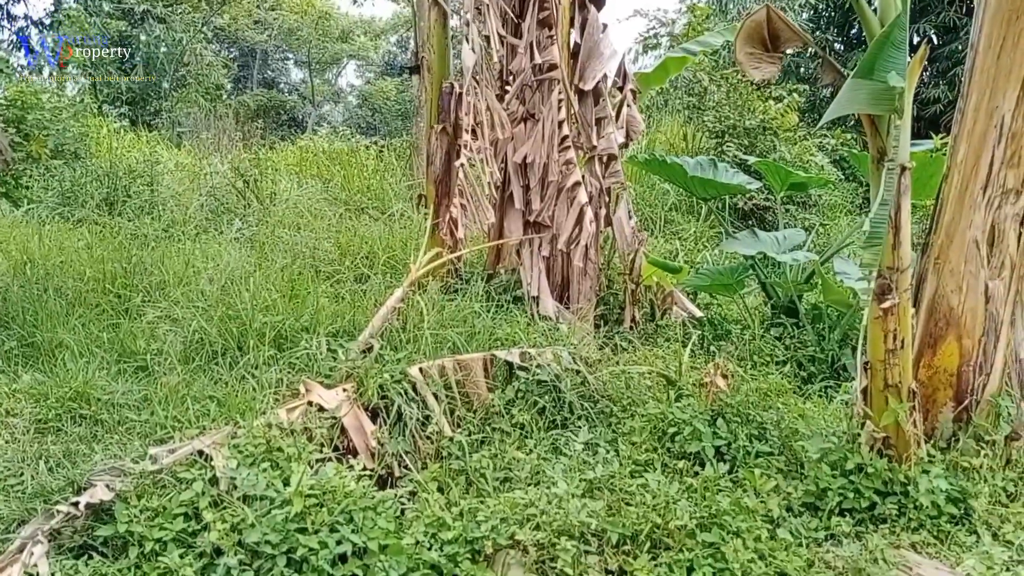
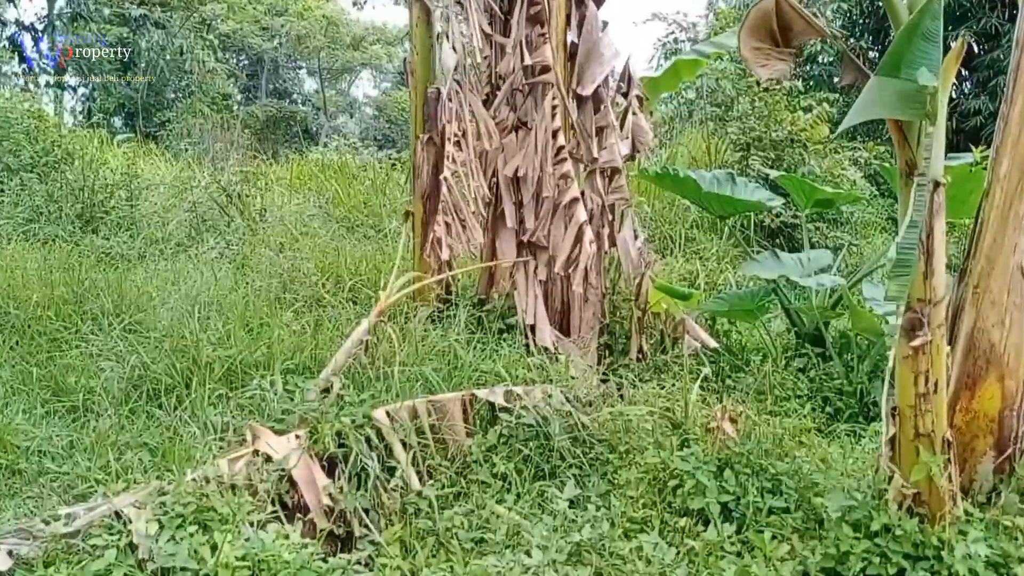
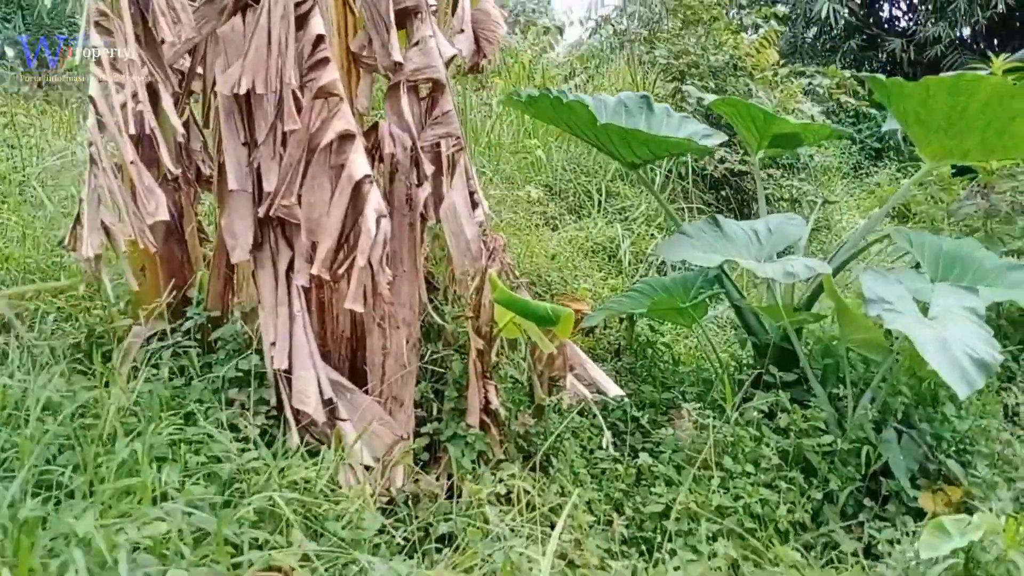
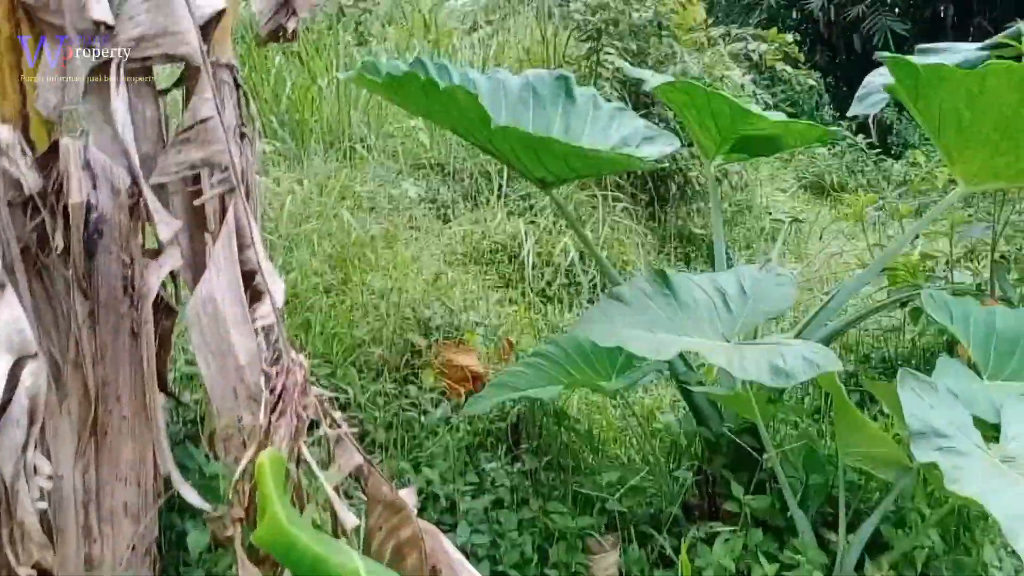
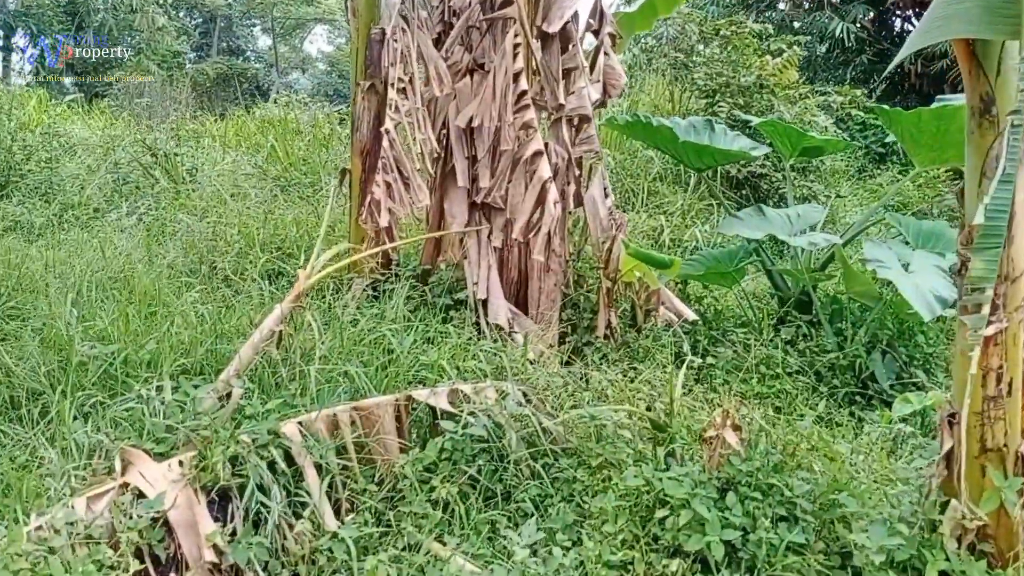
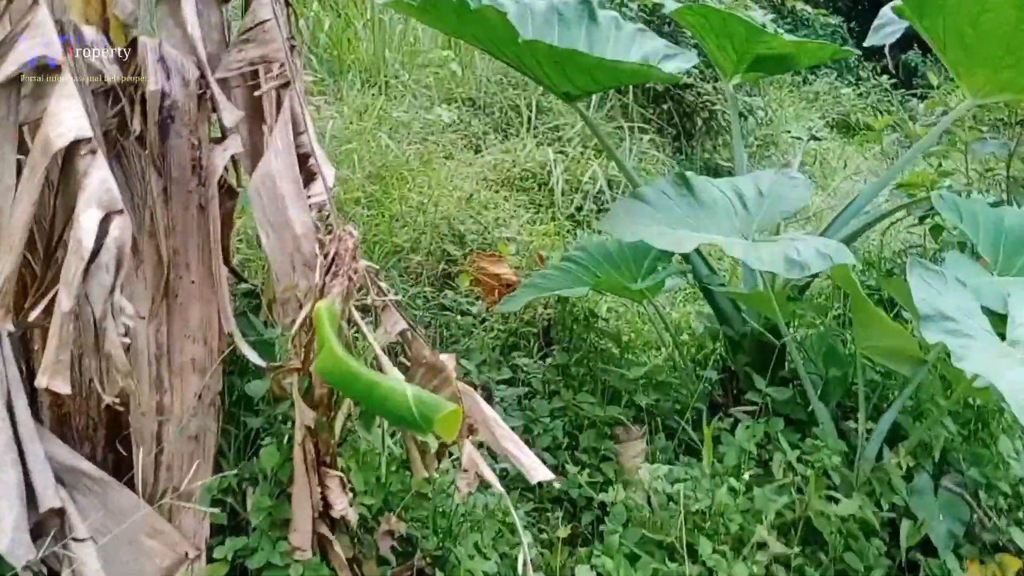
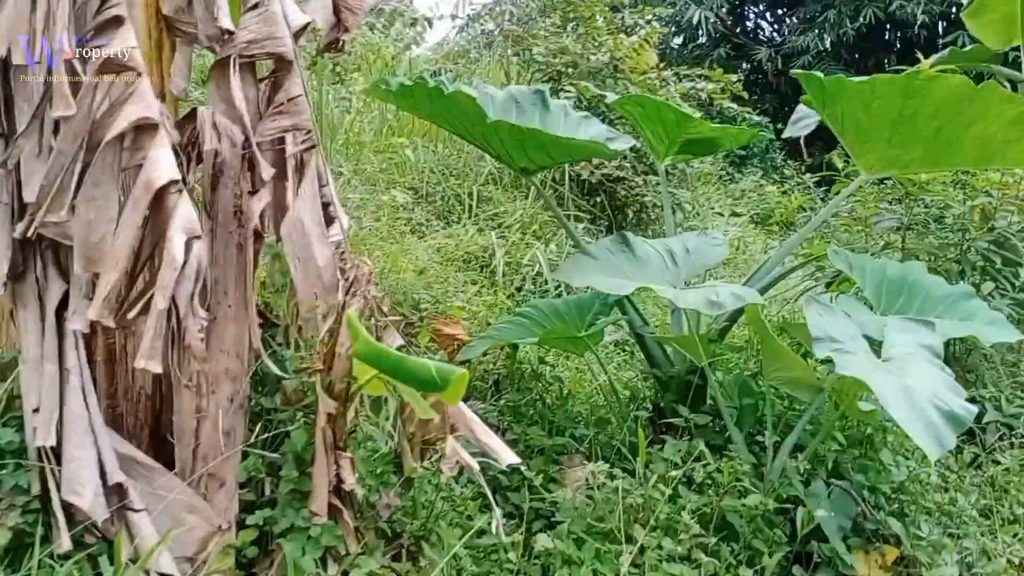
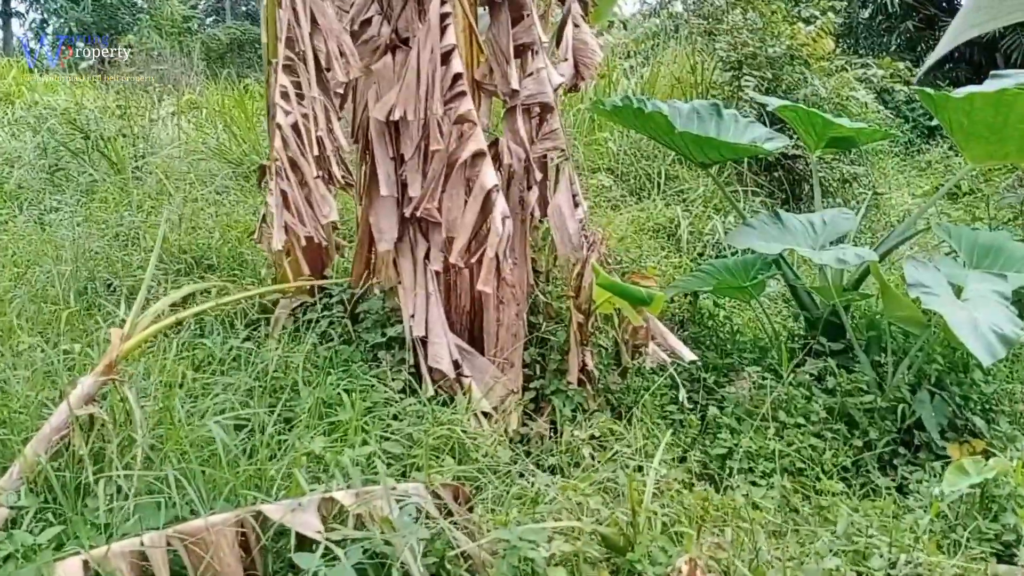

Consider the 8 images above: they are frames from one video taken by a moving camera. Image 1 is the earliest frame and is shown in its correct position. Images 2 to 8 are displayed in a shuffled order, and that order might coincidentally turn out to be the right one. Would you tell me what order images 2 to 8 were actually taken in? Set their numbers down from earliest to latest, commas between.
2, 5, 8, 3, 7, 6, 4
